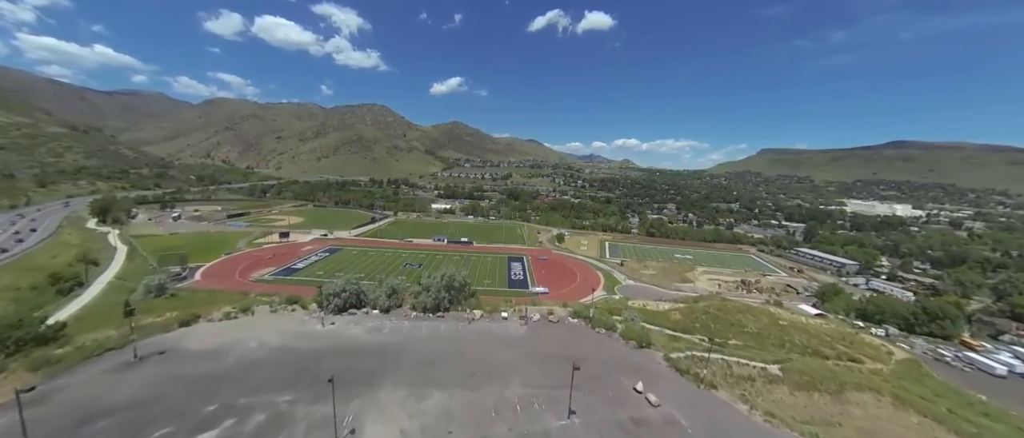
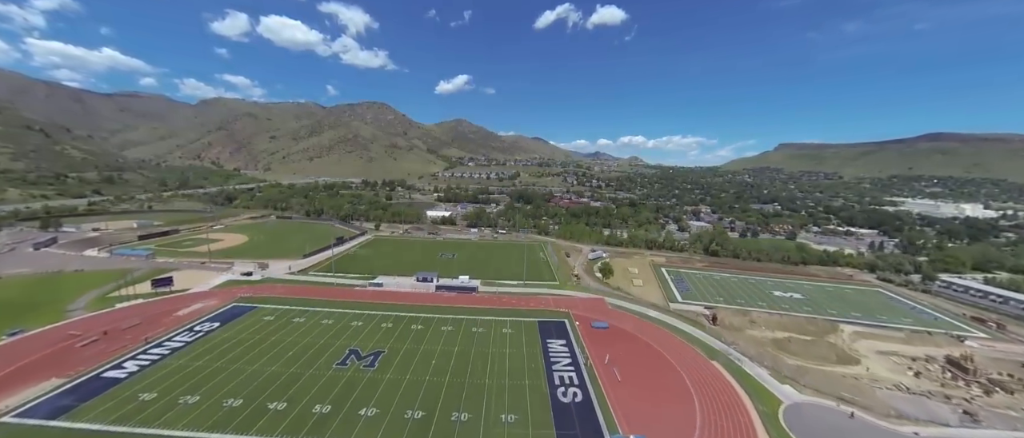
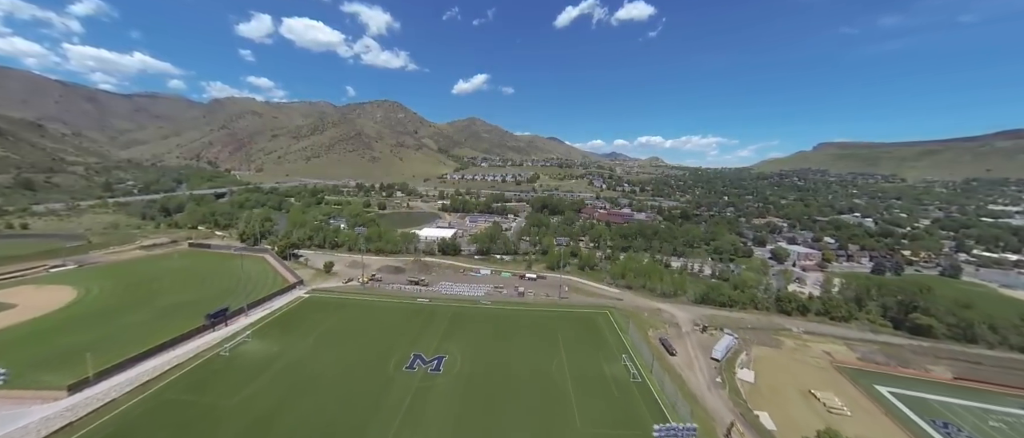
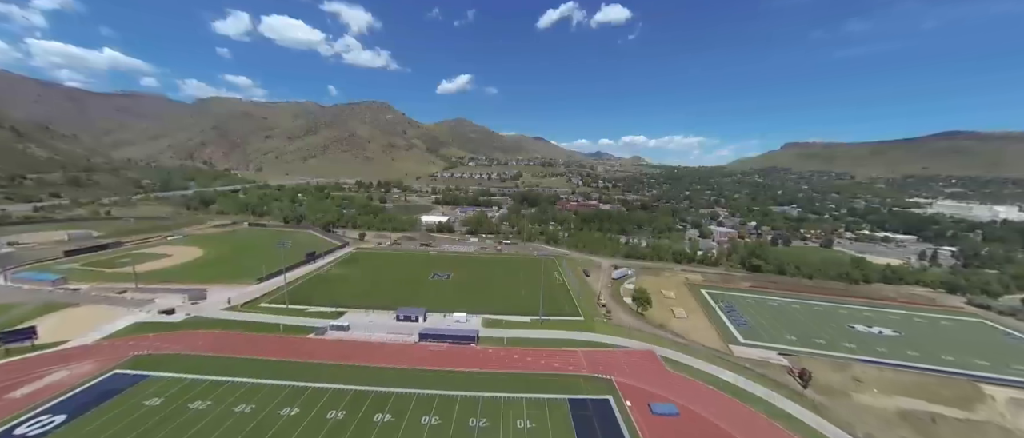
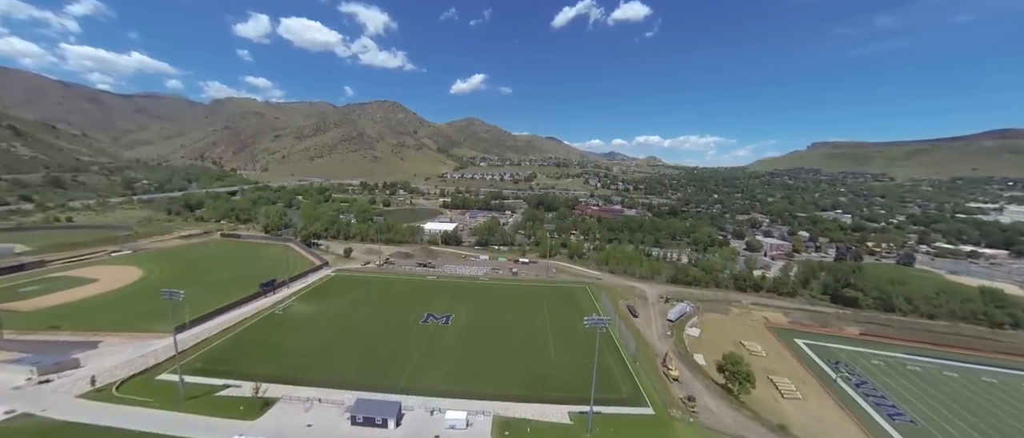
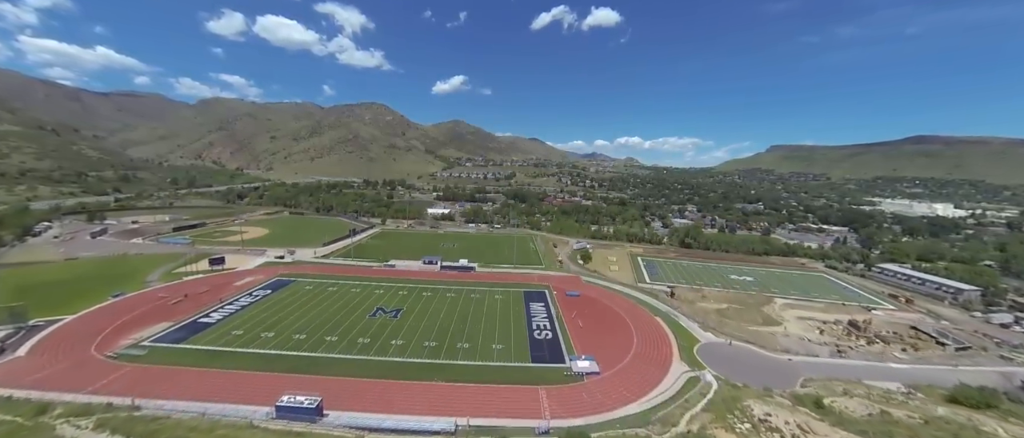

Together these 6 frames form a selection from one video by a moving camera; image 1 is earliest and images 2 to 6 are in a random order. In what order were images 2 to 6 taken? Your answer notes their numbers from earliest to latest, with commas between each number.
6, 2, 4, 5, 3
